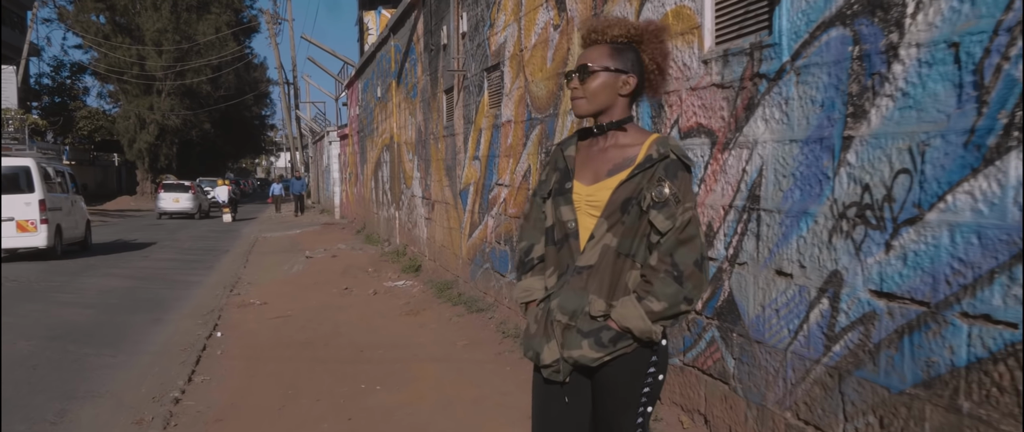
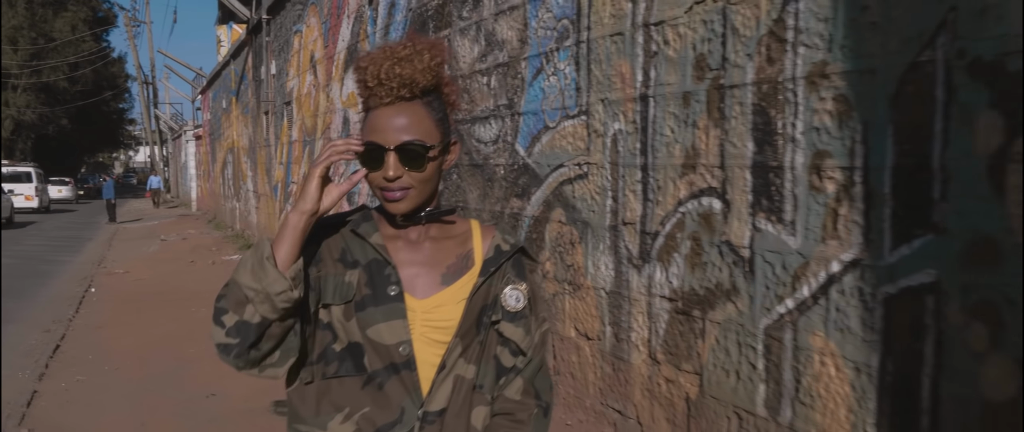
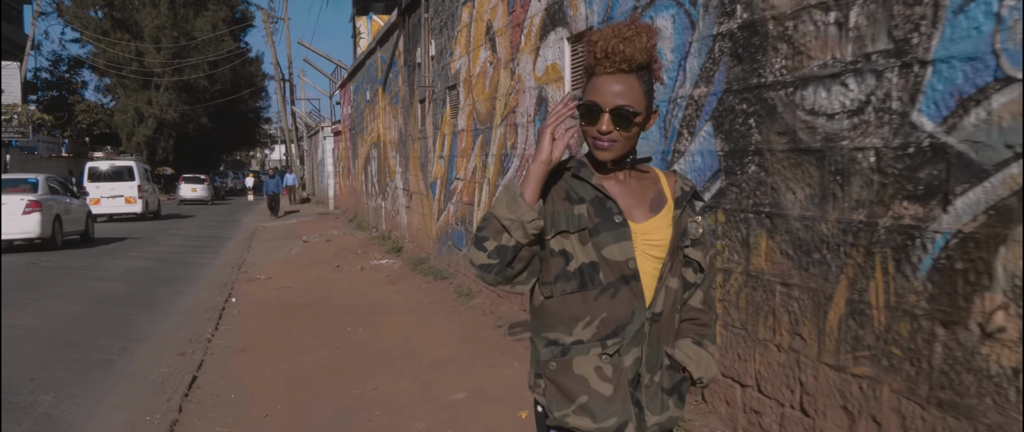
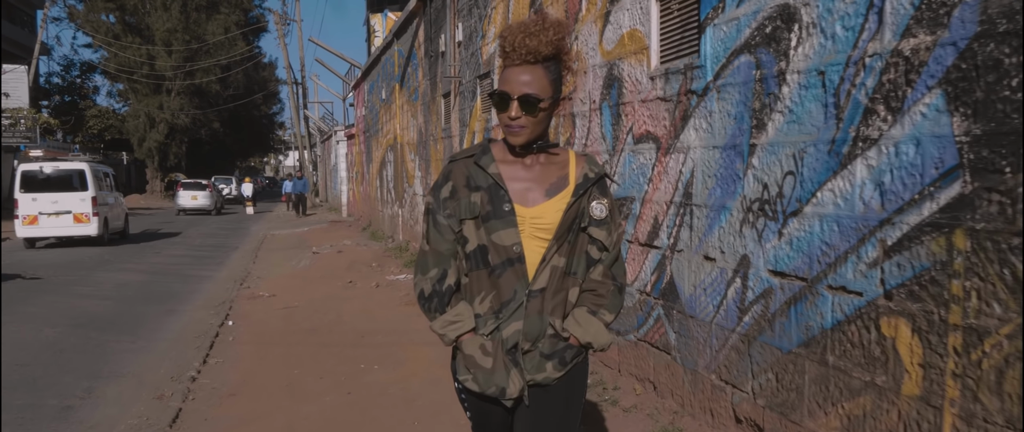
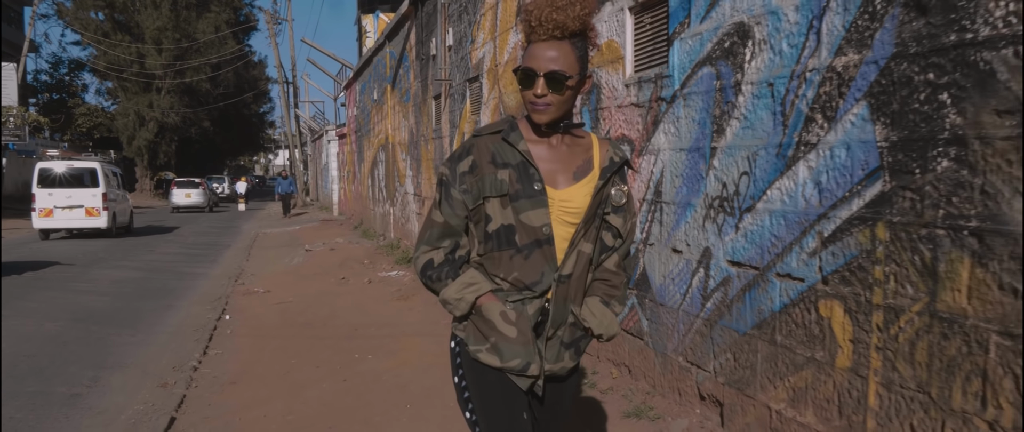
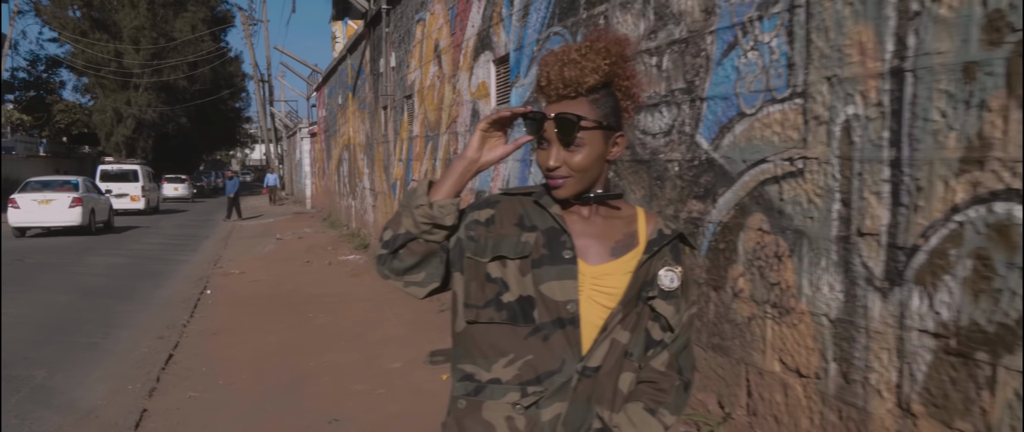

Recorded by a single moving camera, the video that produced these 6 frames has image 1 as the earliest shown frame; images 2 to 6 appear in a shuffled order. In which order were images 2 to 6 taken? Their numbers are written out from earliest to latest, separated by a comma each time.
4, 5, 3, 6, 2
